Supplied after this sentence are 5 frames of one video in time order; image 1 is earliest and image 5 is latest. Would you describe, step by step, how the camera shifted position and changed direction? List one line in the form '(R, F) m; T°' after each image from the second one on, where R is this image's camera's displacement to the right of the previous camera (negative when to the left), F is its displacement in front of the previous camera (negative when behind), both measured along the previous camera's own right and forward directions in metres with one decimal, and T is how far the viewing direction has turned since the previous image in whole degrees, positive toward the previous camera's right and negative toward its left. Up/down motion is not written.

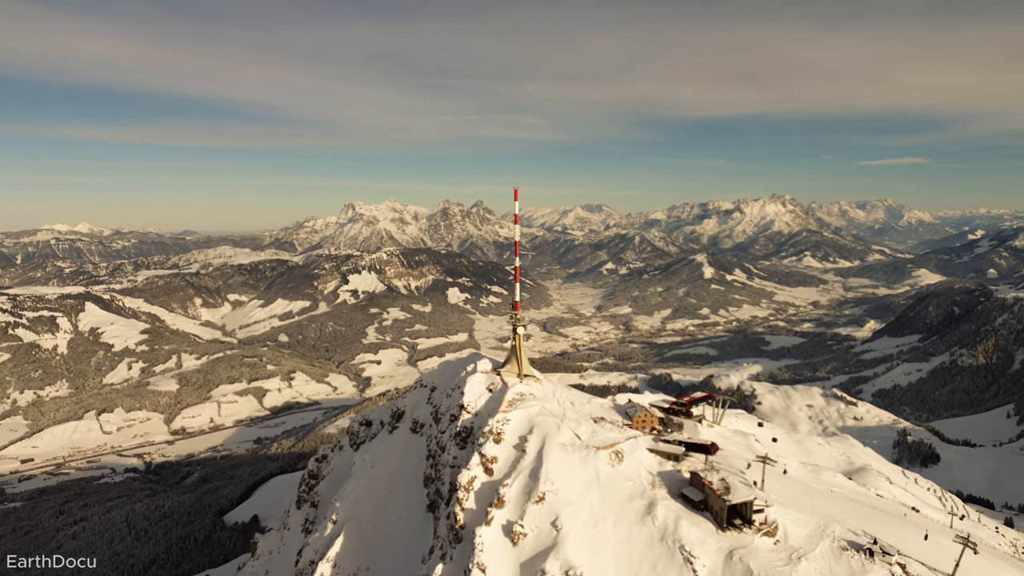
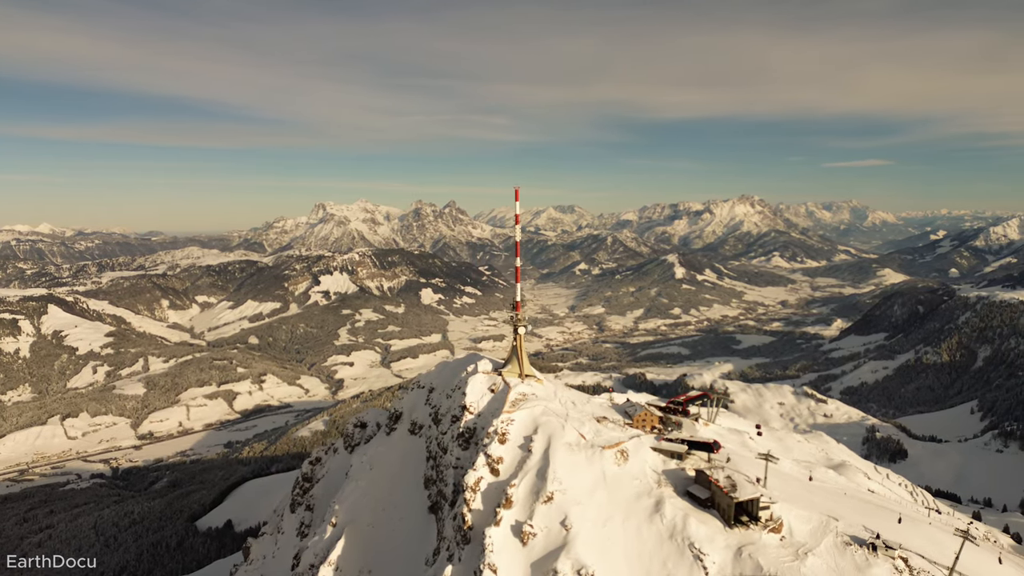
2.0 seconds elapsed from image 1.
(-2.0, +0.1) m; +1°
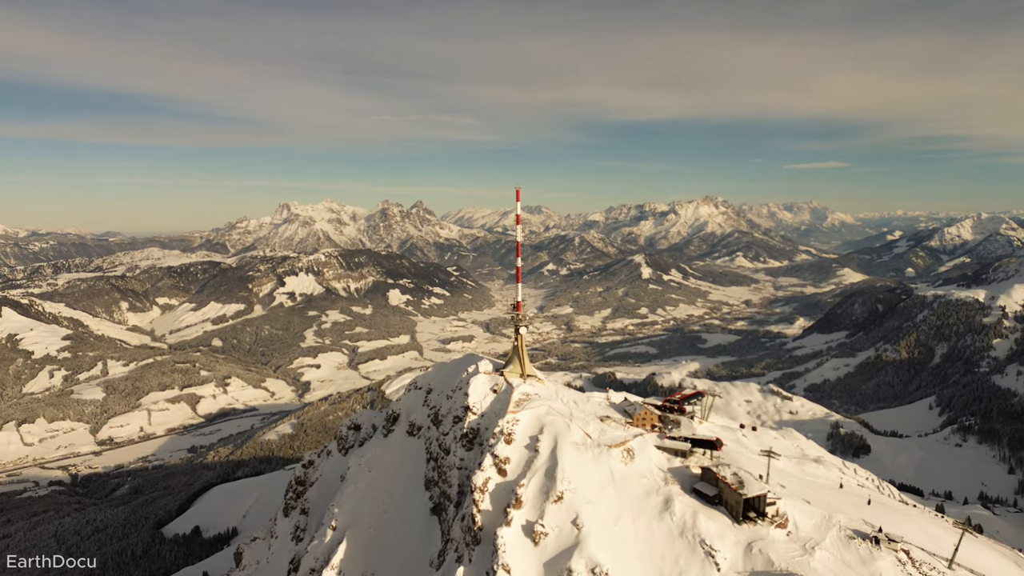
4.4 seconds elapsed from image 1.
(-2.3, +0.1) m; +2°
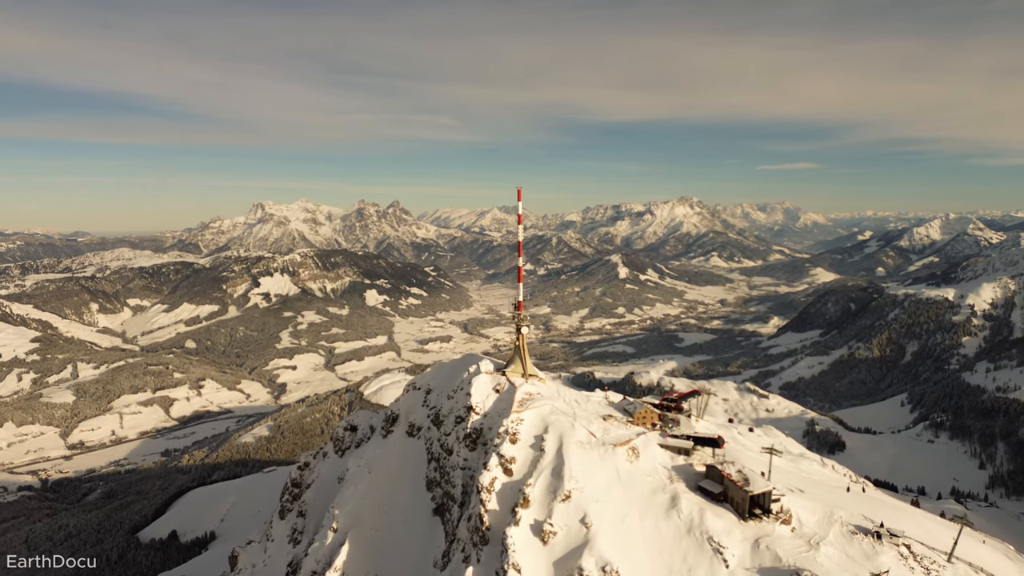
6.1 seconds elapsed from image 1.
(-1.6, 0.0) m; +1°
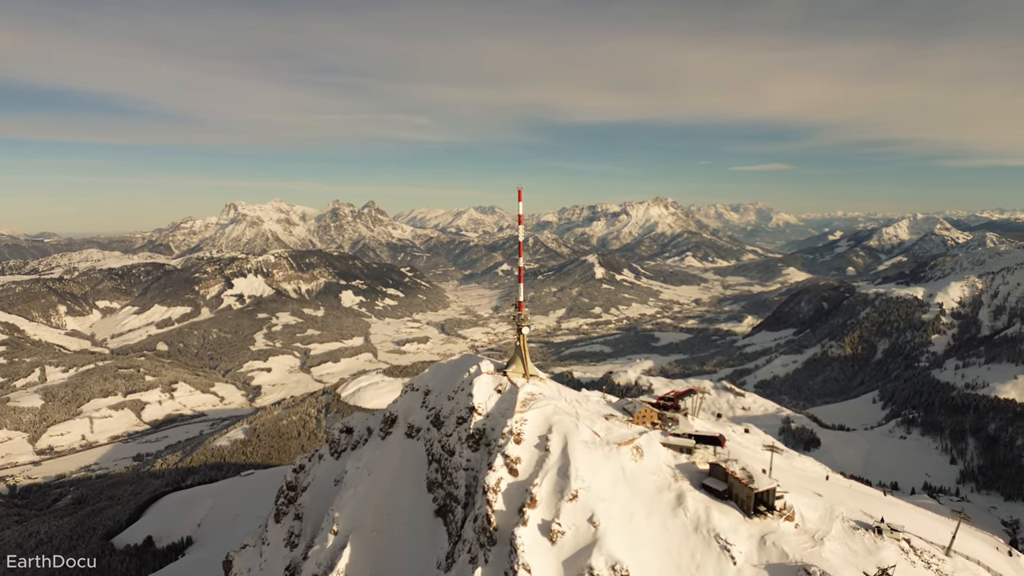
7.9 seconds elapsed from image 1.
(-1.6, 0.0) m; +1°
